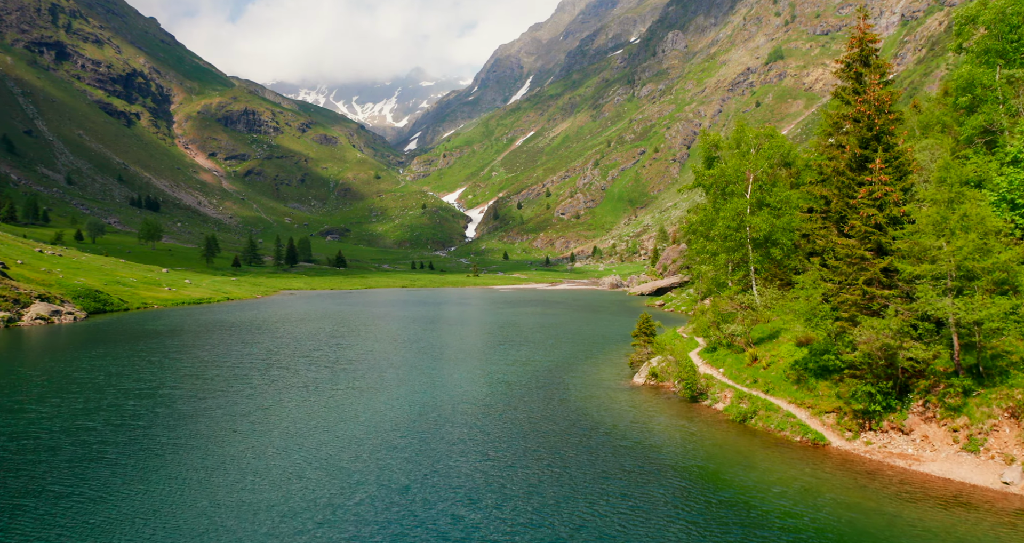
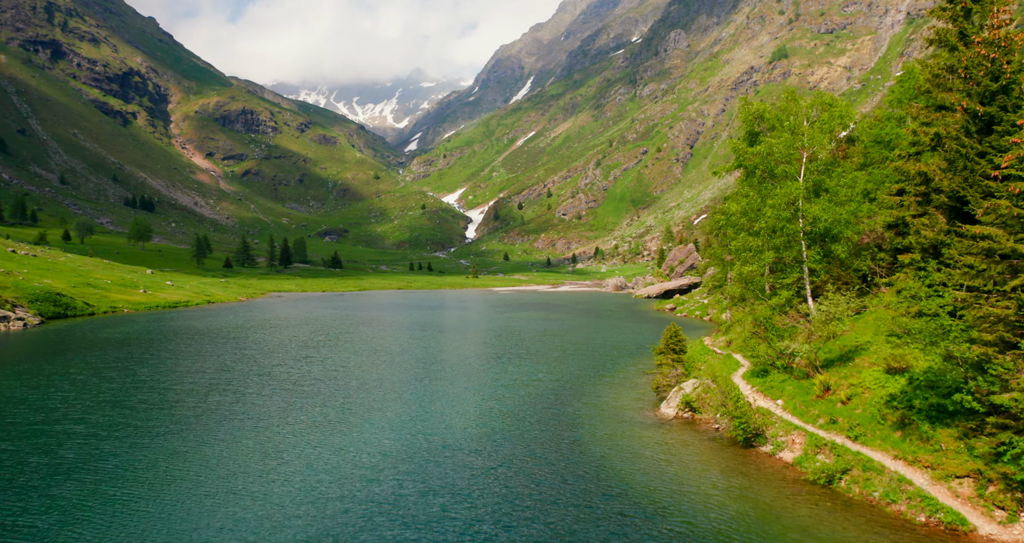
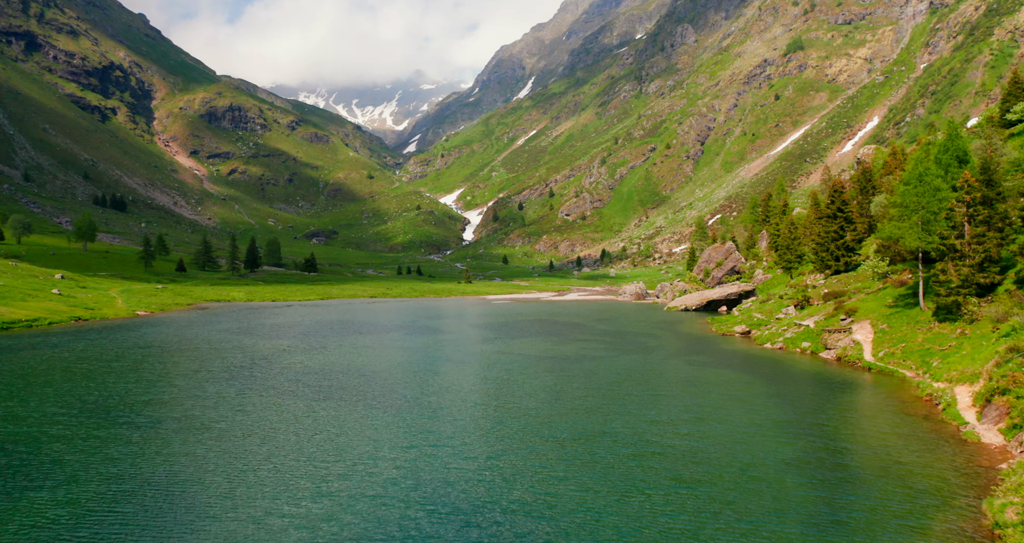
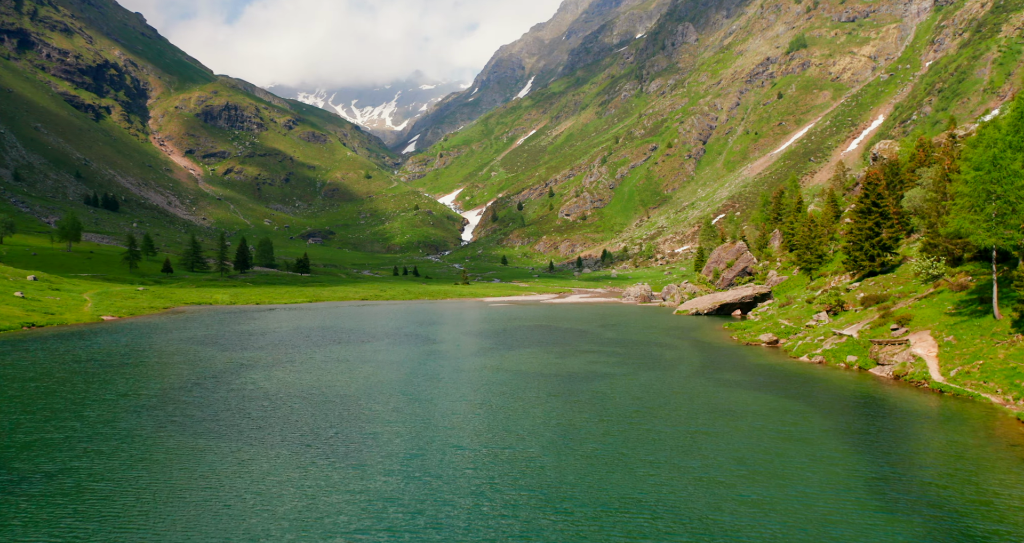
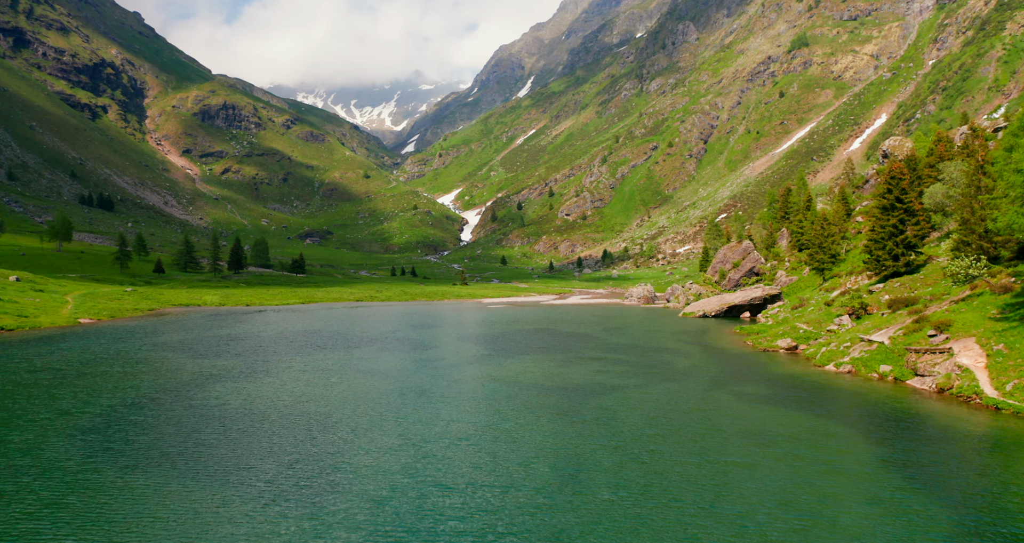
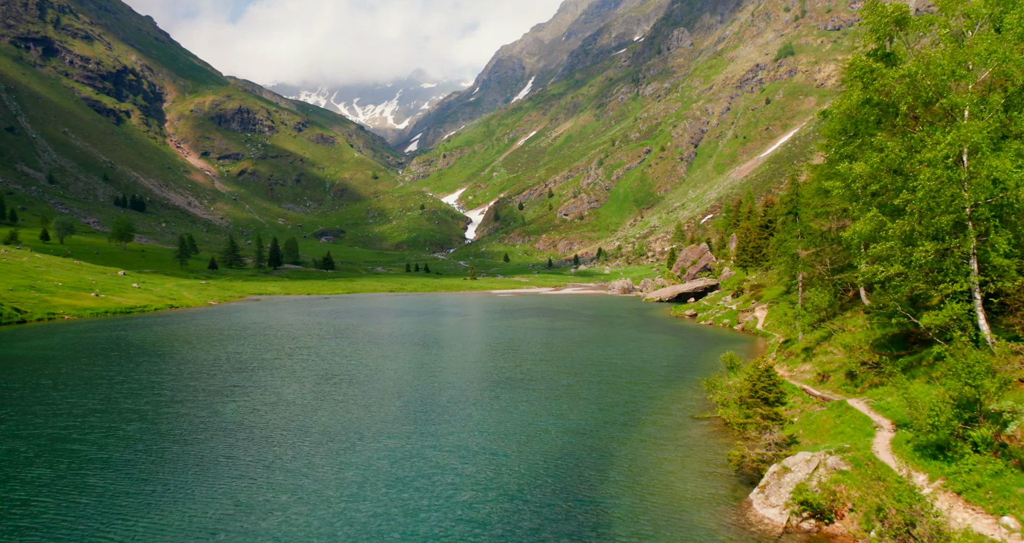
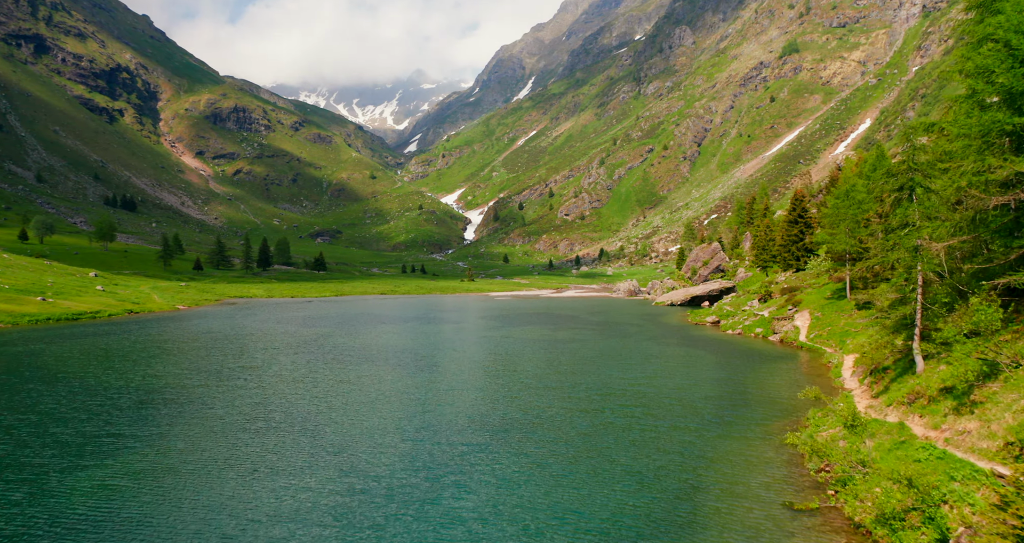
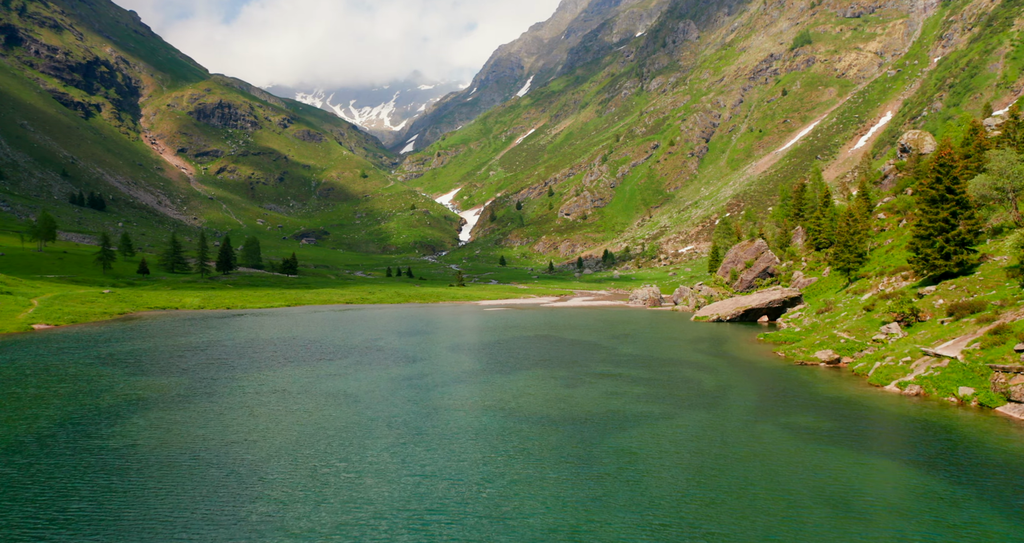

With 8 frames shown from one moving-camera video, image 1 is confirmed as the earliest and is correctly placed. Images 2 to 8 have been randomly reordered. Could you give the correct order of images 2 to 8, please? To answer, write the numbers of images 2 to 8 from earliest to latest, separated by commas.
2, 6, 7, 3, 4, 5, 8
